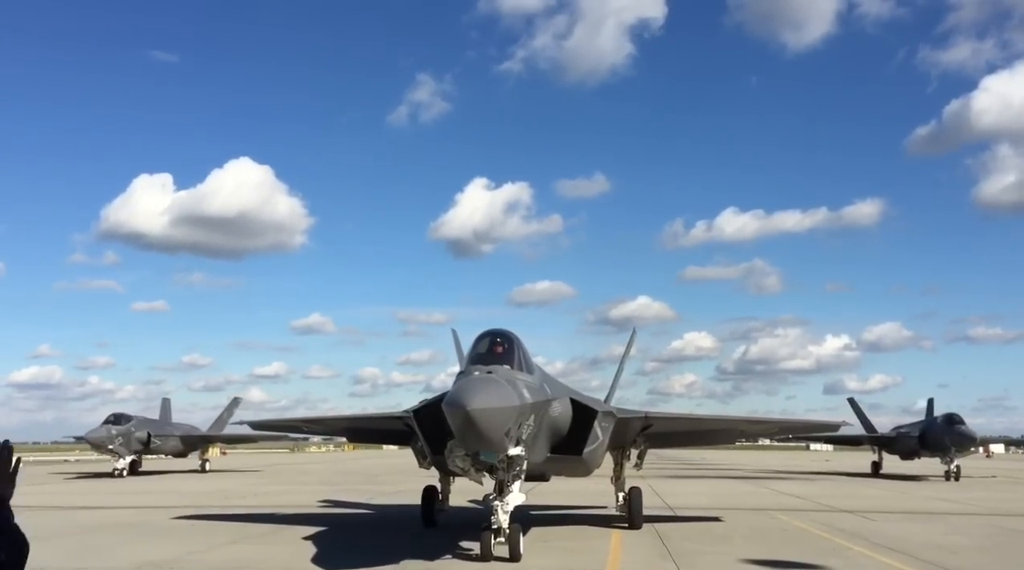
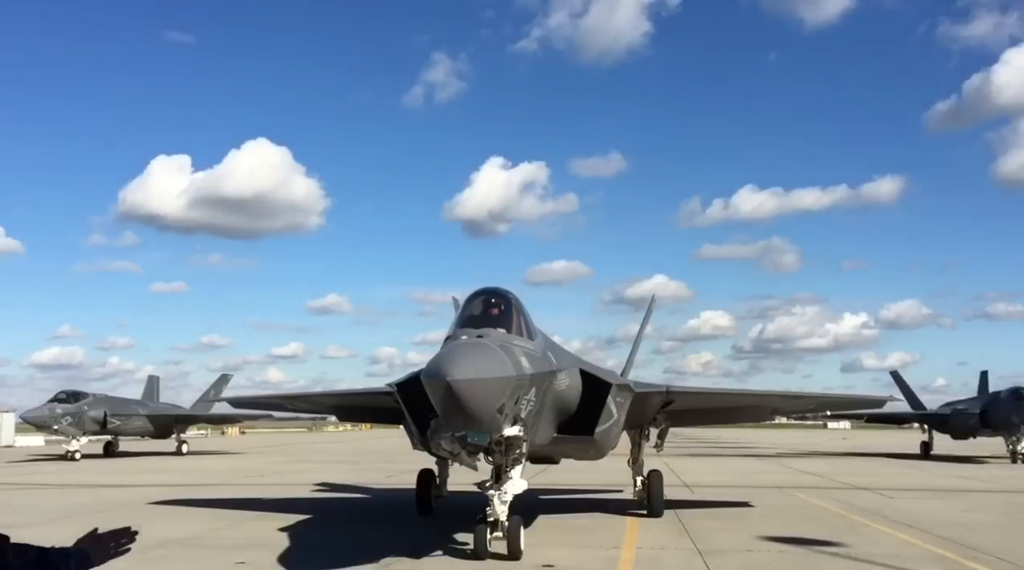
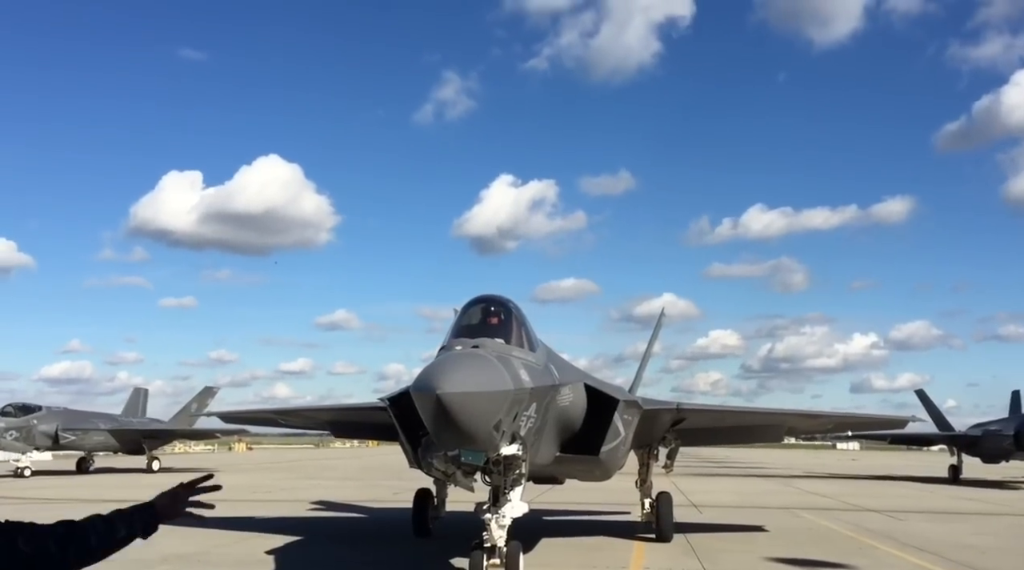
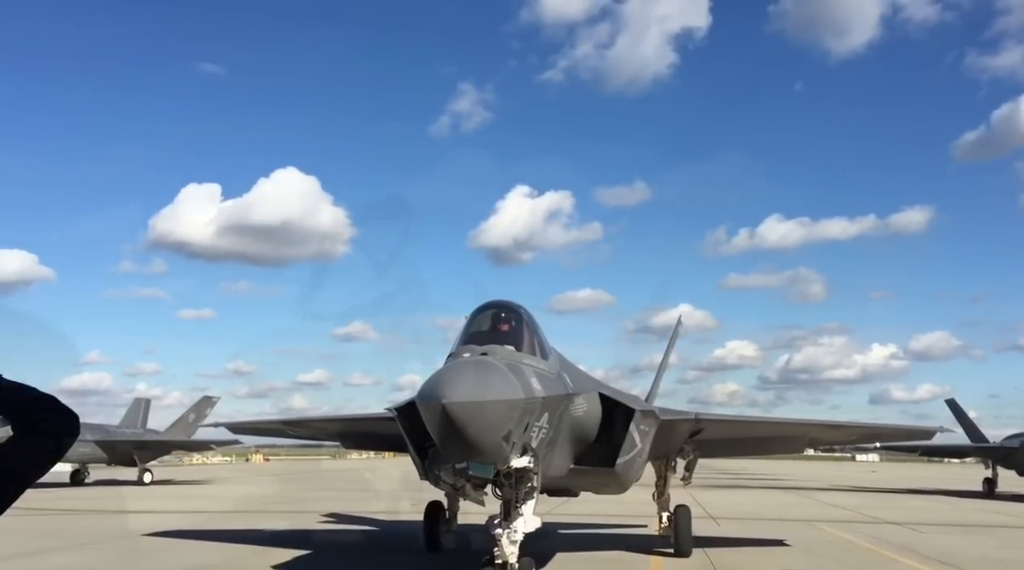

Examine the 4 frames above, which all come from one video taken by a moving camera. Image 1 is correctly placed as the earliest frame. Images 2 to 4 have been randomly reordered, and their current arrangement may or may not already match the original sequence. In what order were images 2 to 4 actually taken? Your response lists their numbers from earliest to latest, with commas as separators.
2, 3, 4
